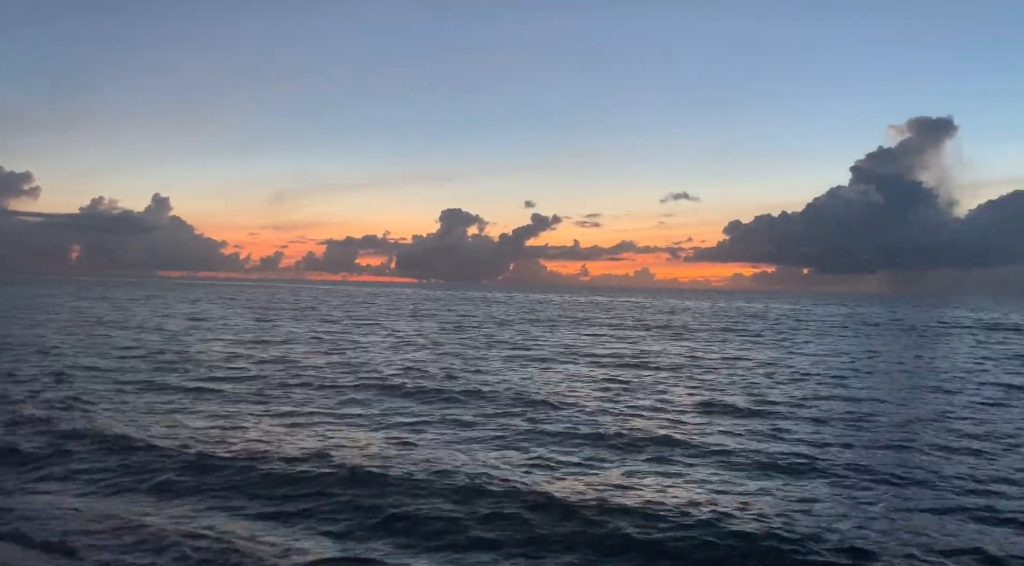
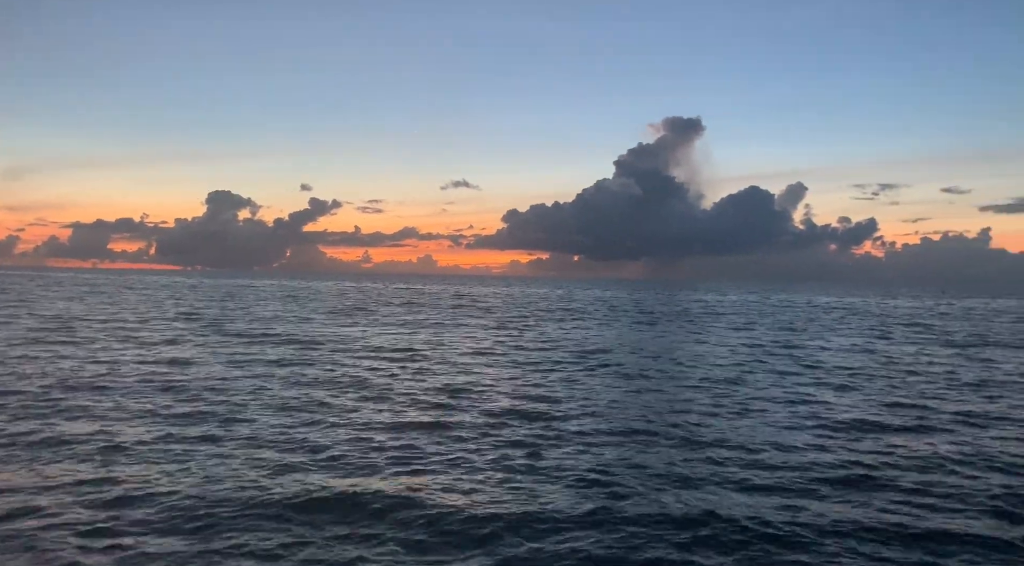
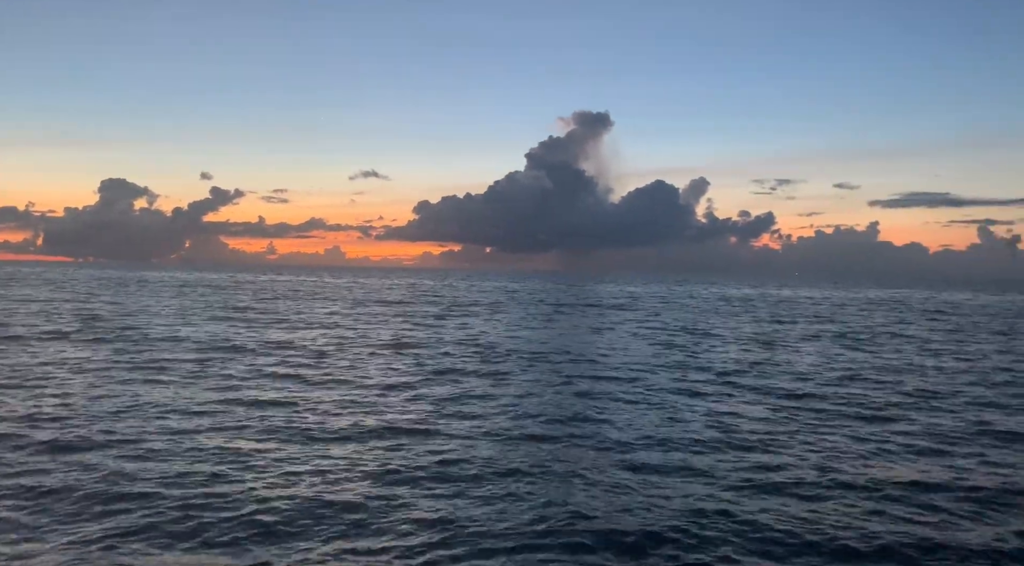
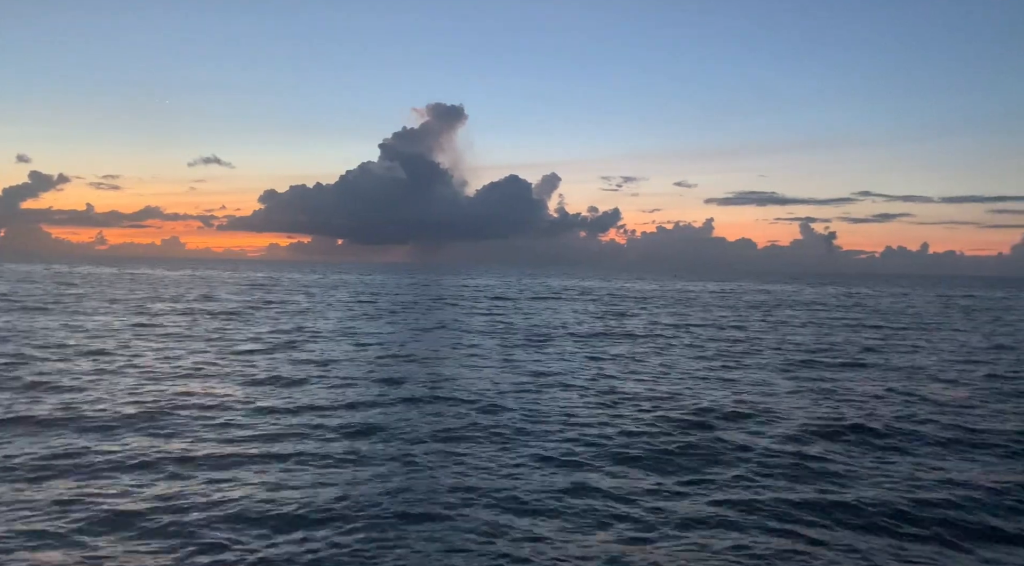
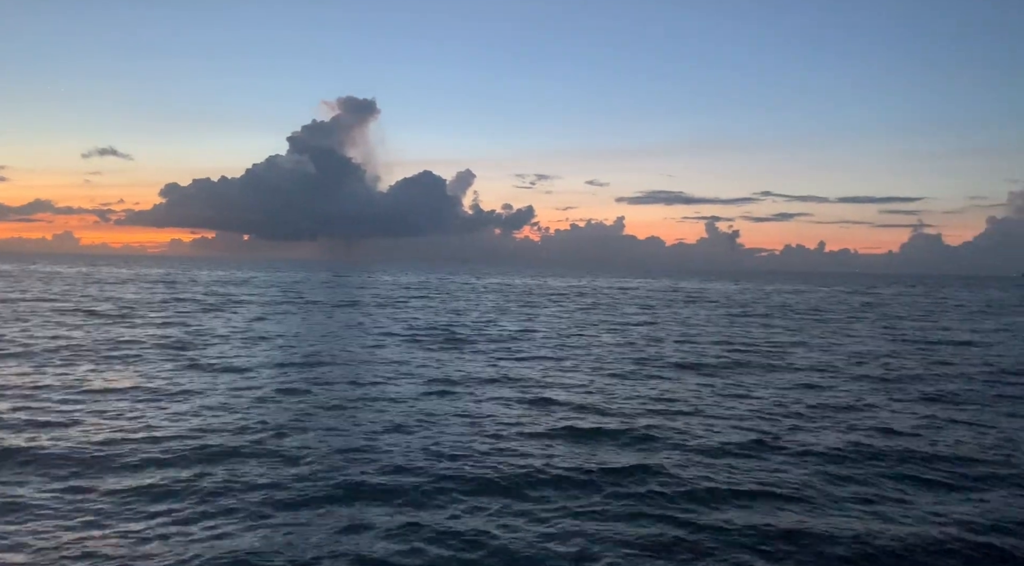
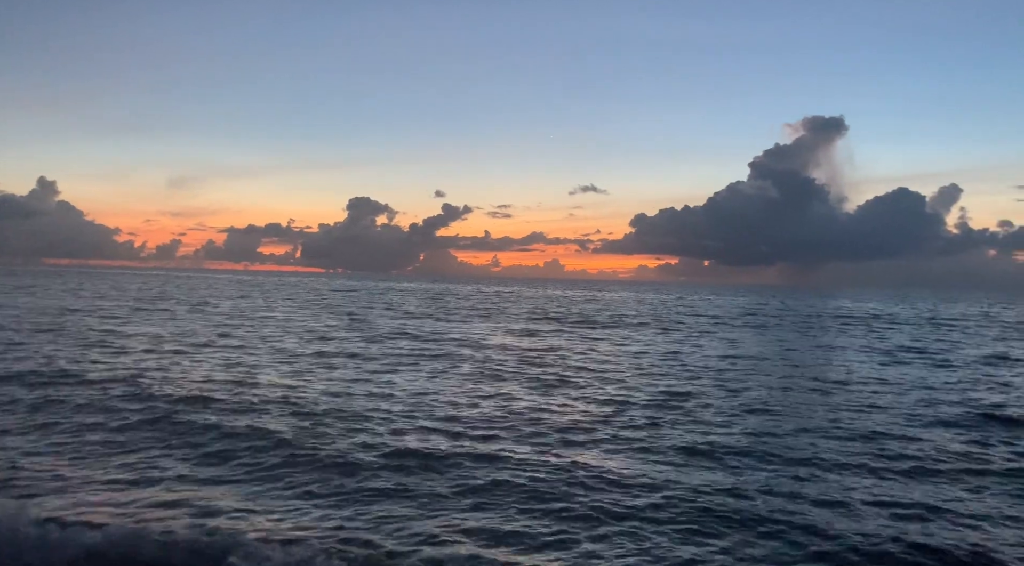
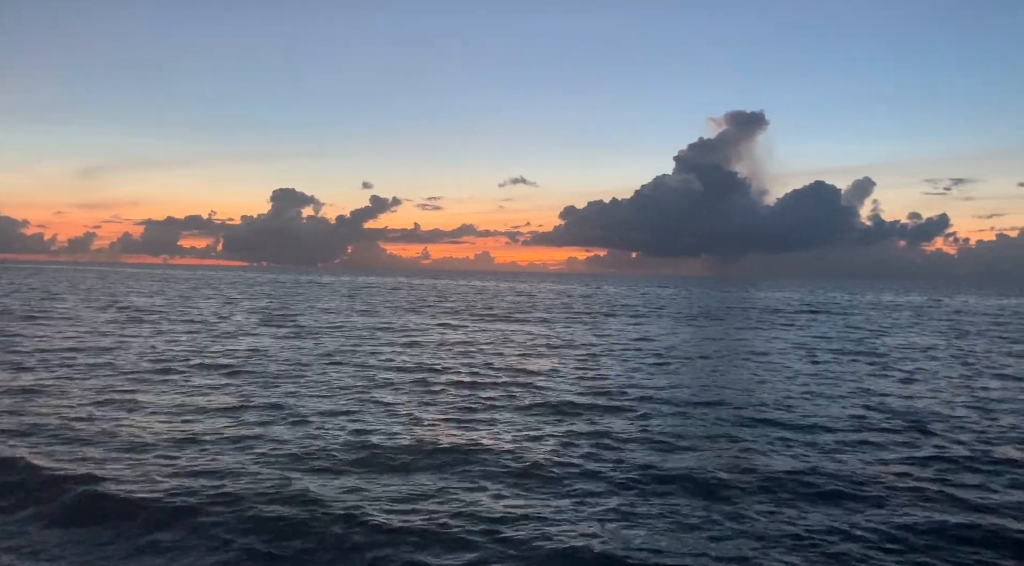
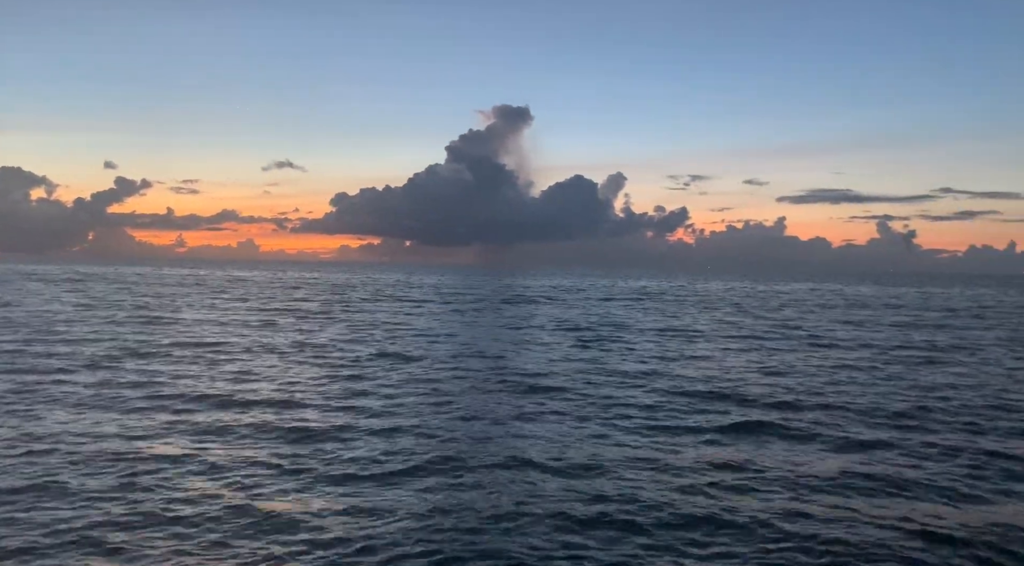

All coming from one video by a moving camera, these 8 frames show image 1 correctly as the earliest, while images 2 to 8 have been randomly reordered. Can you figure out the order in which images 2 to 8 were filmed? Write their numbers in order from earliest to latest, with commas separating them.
6, 7, 2, 3, 8, 4, 5
